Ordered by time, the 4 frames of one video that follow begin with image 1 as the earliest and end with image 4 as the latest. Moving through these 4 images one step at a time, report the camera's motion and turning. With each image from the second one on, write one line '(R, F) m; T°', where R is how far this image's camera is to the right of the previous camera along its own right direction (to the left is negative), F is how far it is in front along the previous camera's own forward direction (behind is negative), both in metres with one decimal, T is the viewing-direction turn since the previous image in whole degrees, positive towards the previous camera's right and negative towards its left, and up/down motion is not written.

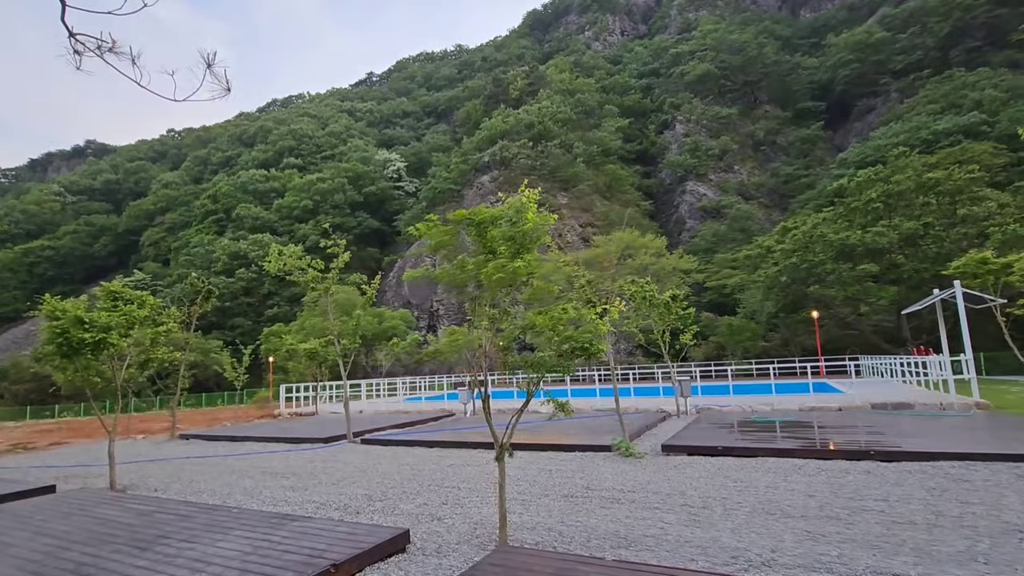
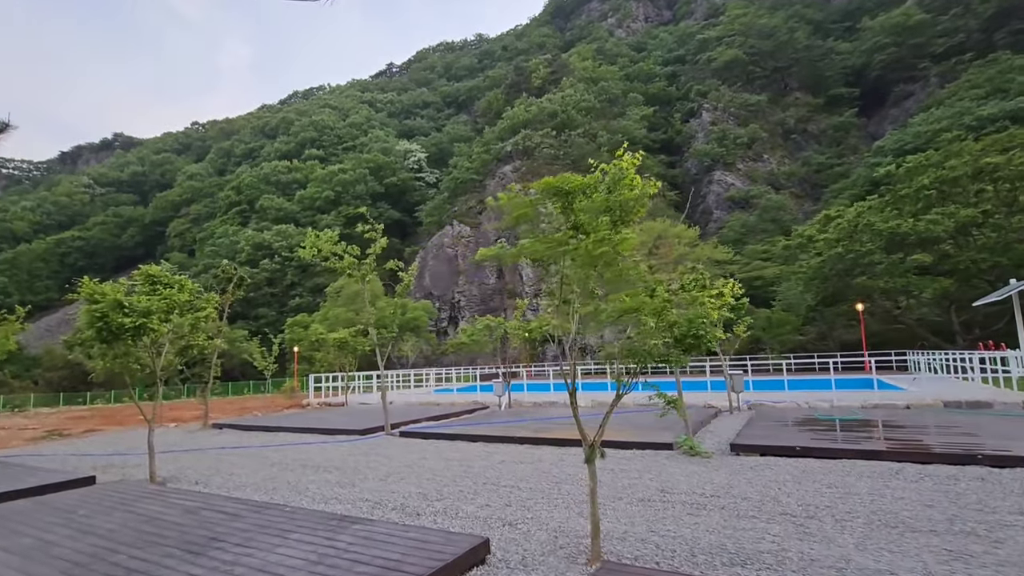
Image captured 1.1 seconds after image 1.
(-0.5, +0.5) m; -2°
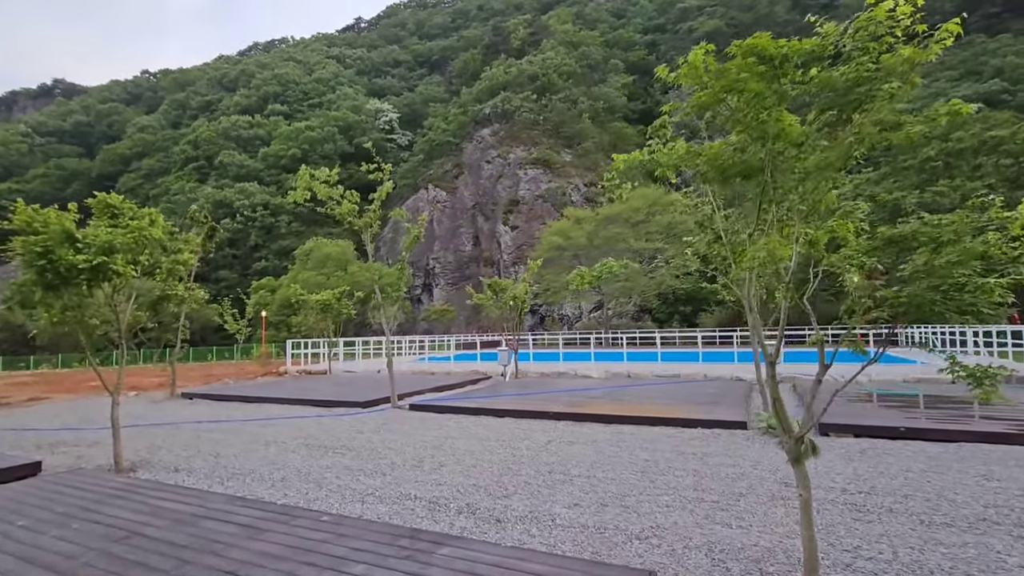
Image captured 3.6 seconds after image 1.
(-1.0, +1.3) m; +4°
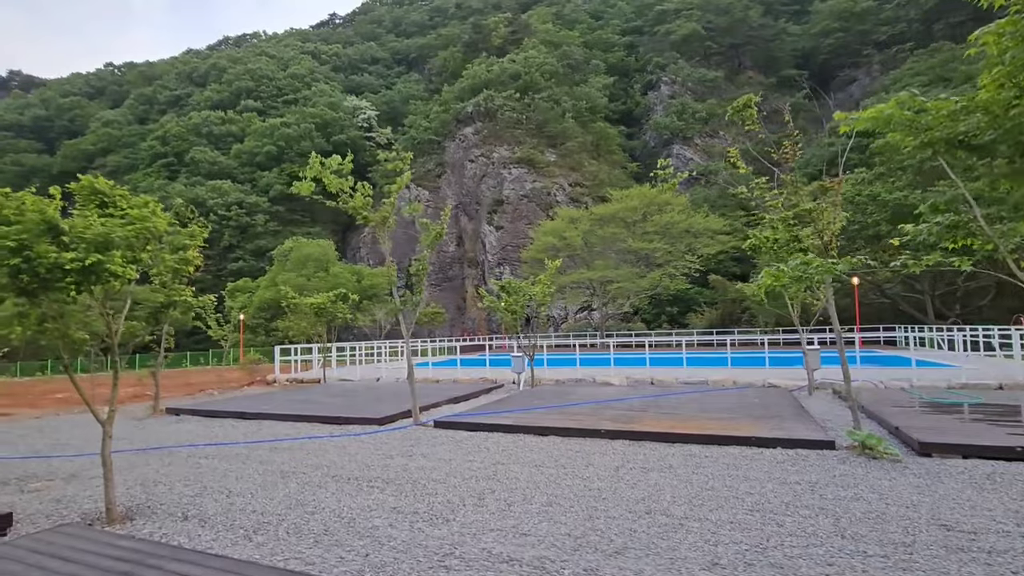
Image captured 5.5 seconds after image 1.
(-0.9, +0.8) m; +3°
